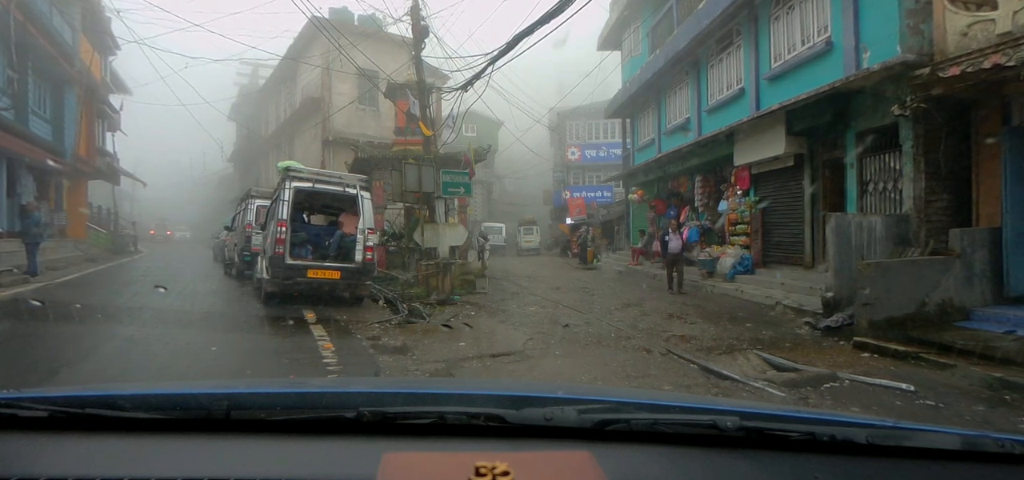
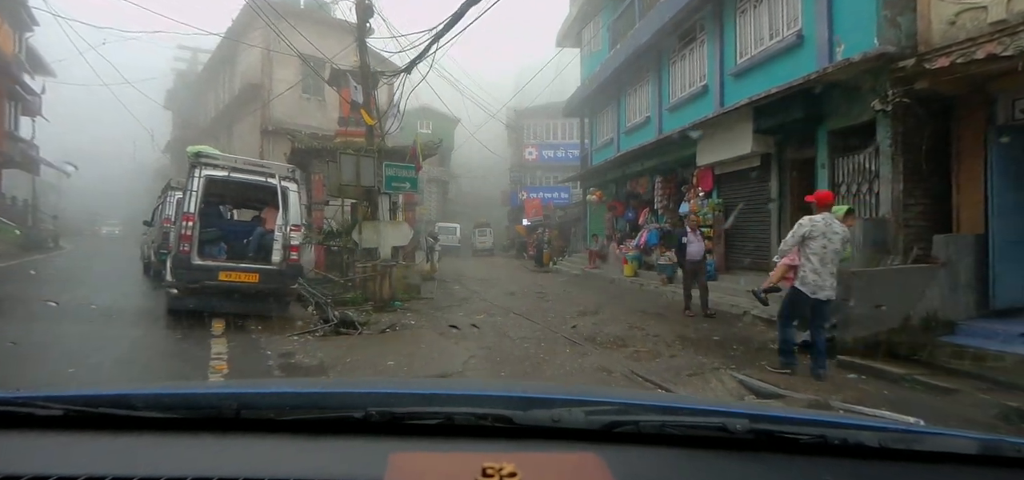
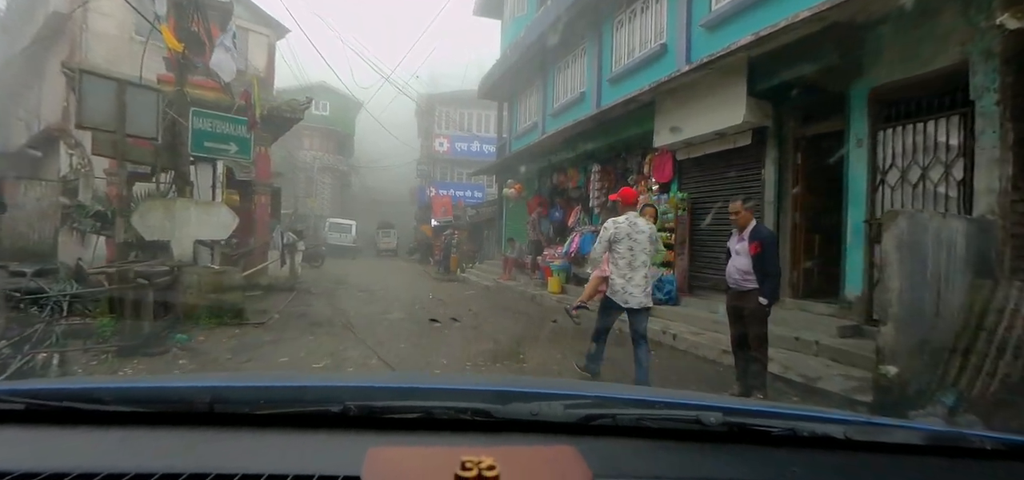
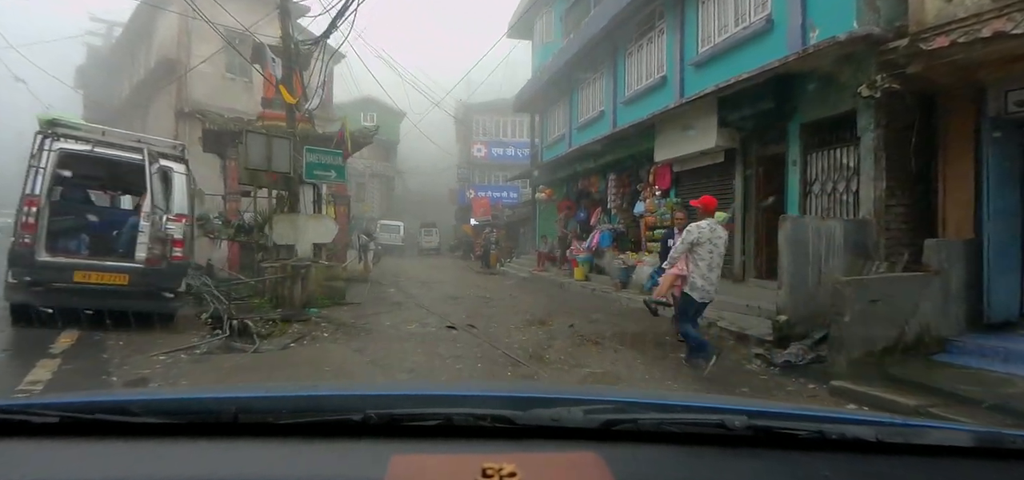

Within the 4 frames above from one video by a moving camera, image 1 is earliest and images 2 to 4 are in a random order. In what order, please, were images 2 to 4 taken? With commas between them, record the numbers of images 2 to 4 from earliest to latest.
2, 4, 3
